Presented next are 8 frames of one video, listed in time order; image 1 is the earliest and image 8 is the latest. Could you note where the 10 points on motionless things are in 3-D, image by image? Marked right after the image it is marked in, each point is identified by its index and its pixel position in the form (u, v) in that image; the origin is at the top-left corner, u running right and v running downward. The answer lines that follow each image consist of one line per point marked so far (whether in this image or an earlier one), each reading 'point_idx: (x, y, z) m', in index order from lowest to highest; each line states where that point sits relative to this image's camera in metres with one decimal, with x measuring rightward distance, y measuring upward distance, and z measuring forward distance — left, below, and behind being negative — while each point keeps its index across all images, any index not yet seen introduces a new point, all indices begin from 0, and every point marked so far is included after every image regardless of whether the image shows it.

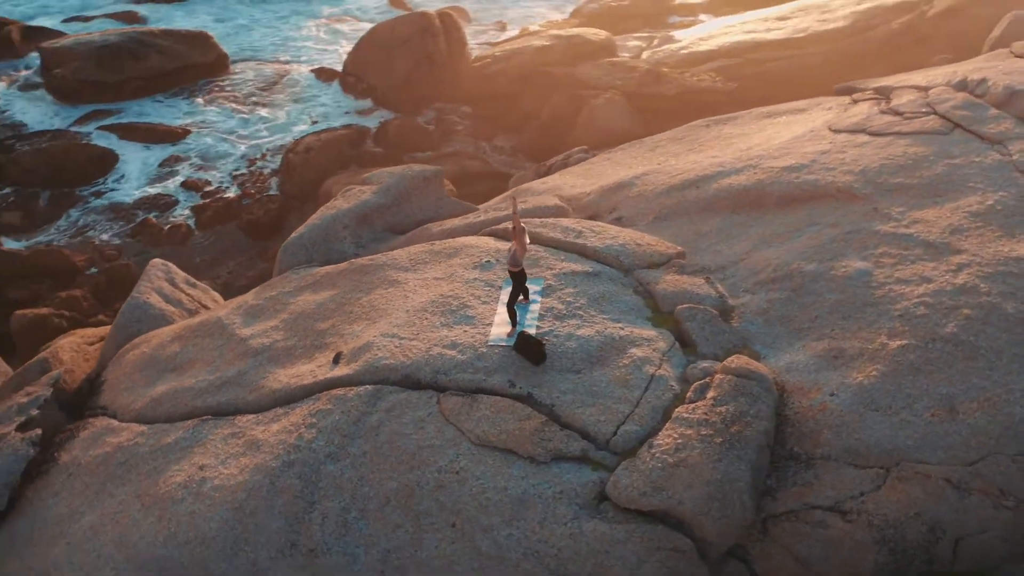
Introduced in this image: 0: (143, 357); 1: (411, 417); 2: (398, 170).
0: (-2.3, -0.4, +6.7) m
1: (-0.5, -0.6, +5.2) m
2: (-0.8, +0.8, +7.8) m
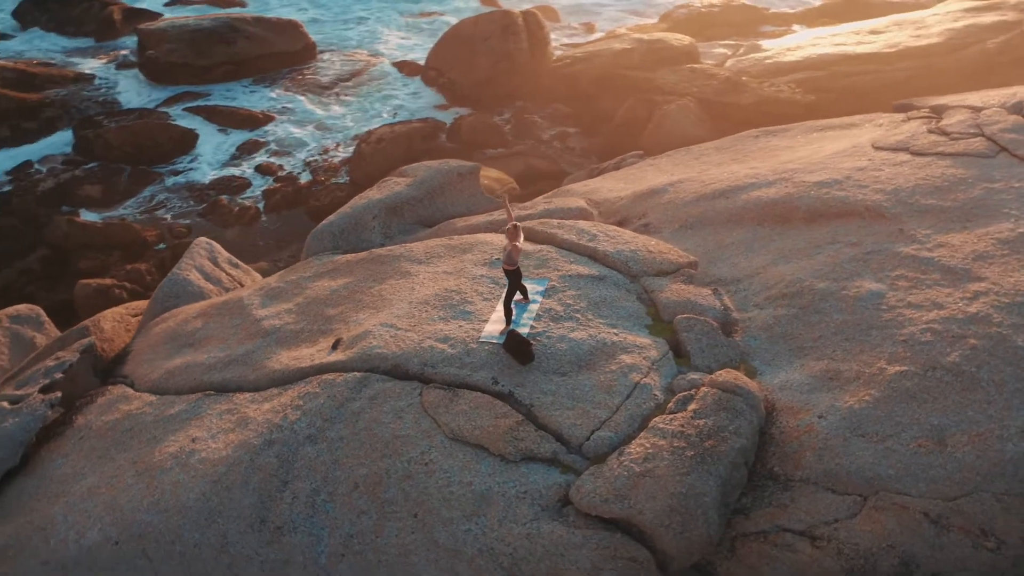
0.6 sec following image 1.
0: (-2.2, -0.3, +6.9) m
1: (-0.6, -0.6, +5.2) m
2: (-0.6, +0.9, +7.9) m
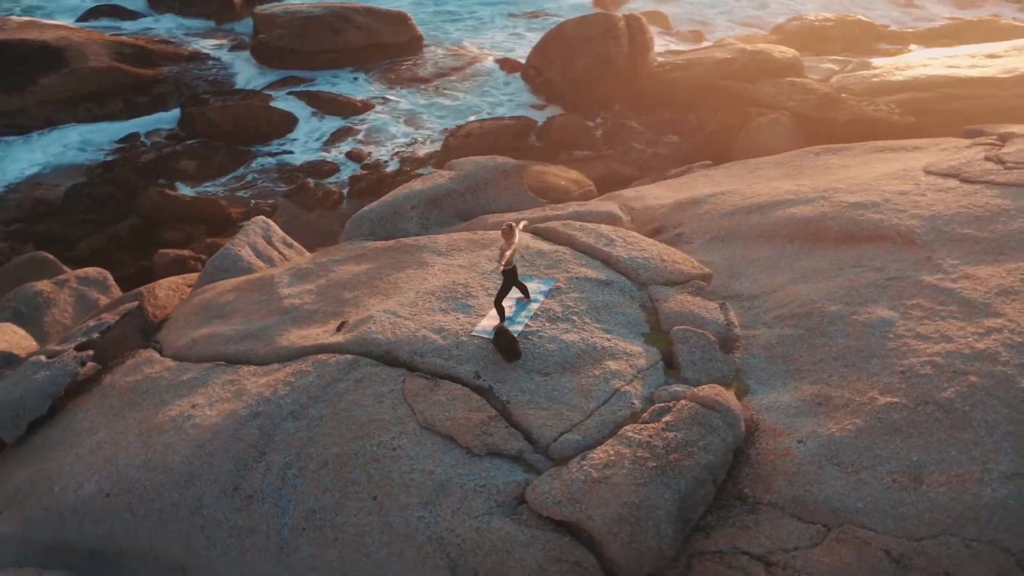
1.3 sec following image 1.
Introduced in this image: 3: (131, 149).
0: (-2.0, -0.1, +7.2) m
1: (-0.7, -0.5, +5.3) m
2: (-0.2, +0.9, +8.0) m
3: (-4.7, +1.7, +13.3) m
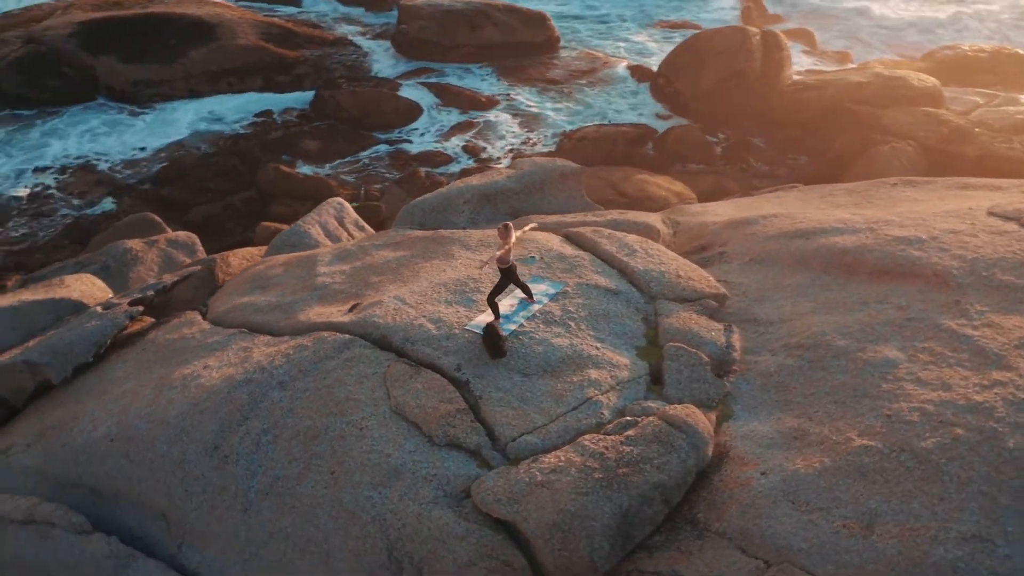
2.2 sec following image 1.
0: (-1.8, +0.1, +7.5) m
1: (-0.8, -0.4, +5.5) m
2: (+0.2, +0.9, +8.0) m
3: (-3.2, +2.1, +14.0) m
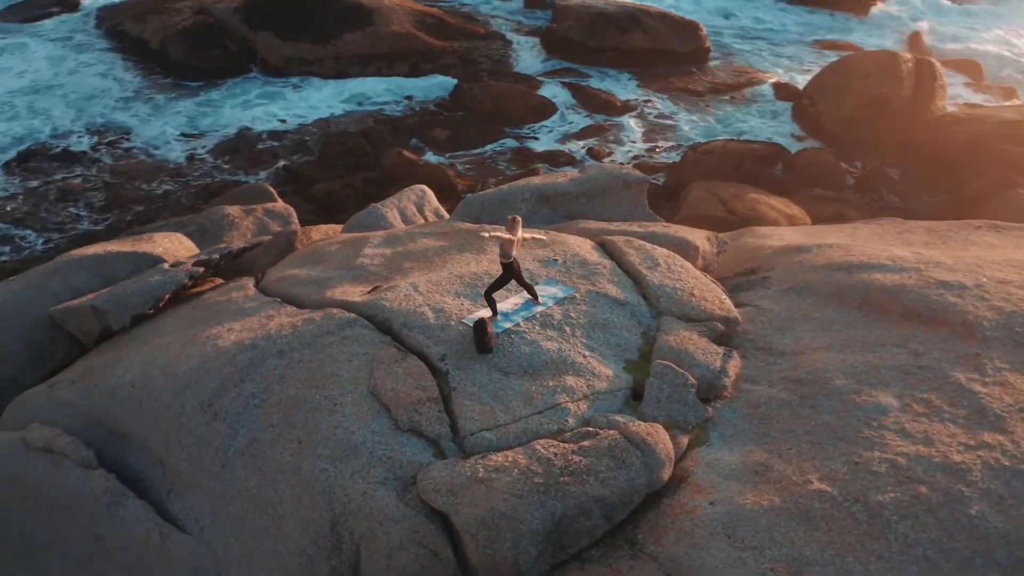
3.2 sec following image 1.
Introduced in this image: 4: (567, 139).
0: (-1.4, +0.3, +7.8) m
1: (-0.8, -0.3, +5.6) m
2: (+0.7, +0.9, +7.9) m
3: (-1.5, +2.4, +14.4) m
4: (+0.7, +1.9, +13.7) m
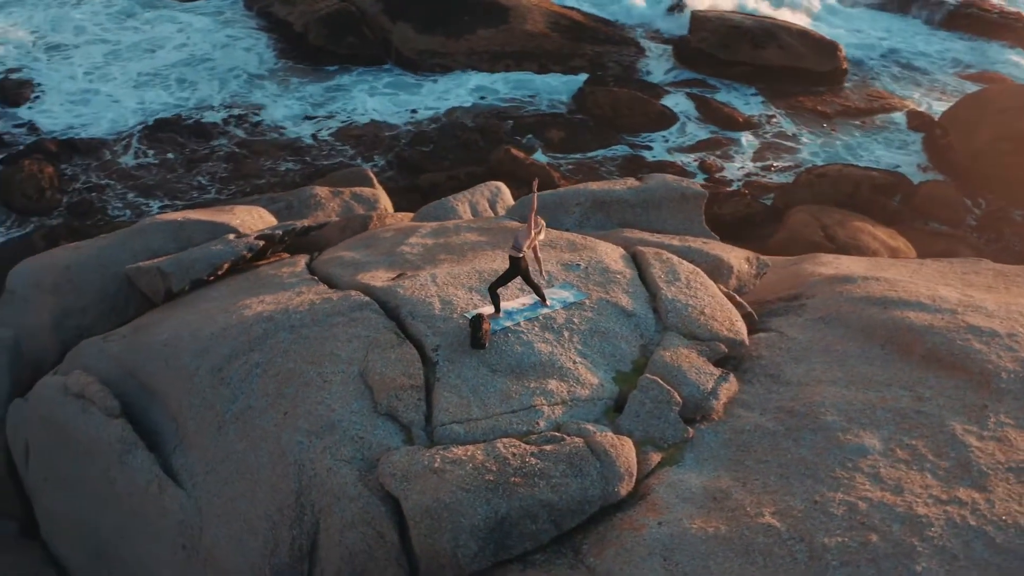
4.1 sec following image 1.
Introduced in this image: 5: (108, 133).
0: (-1.0, +0.4, +8.0) m
1: (-0.8, -0.2, +5.8) m
2: (+1.2, +0.8, +7.8) m
3: (+0.1, +2.4, +14.6) m
4: (+2.1, +1.7, +13.5) m
5: (-5.1, +2.0, +13.6) m
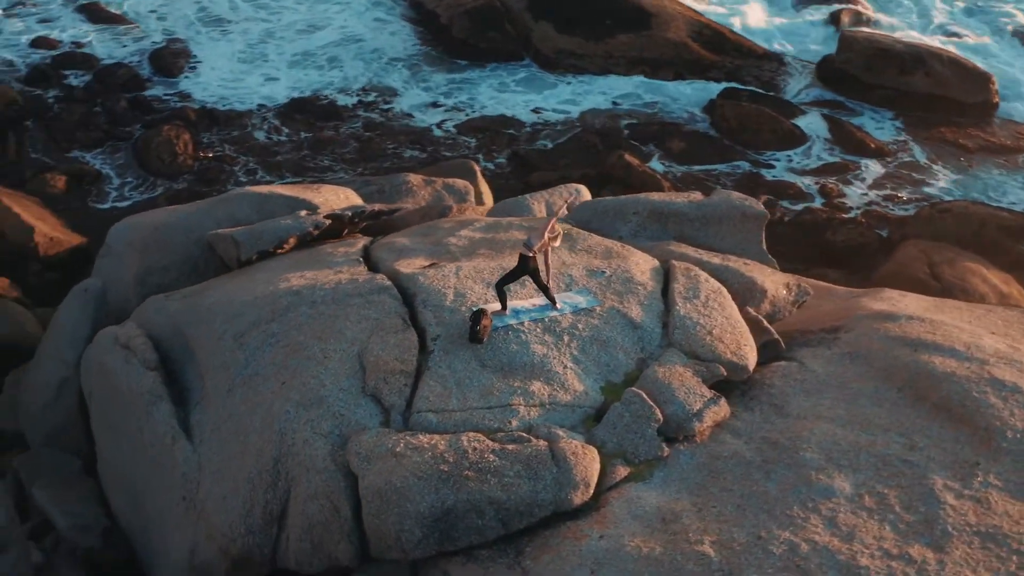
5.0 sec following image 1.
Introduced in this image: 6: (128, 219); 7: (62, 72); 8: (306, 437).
0: (-0.5, +0.5, +8.2) m
1: (-0.8, -0.1, +5.9) m
2: (+1.6, +0.6, +7.6) m
3: (+1.8, +2.3, +14.5) m
4: (+3.5, +1.4, +13.1) m
5: (-3.5, +2.4, +14.4) m
6: (-3.2, +0.6, +9.0) m
7: (-6.1, +2.9, +14.7) m
8: (-1.0, -0.7, +5.2) m
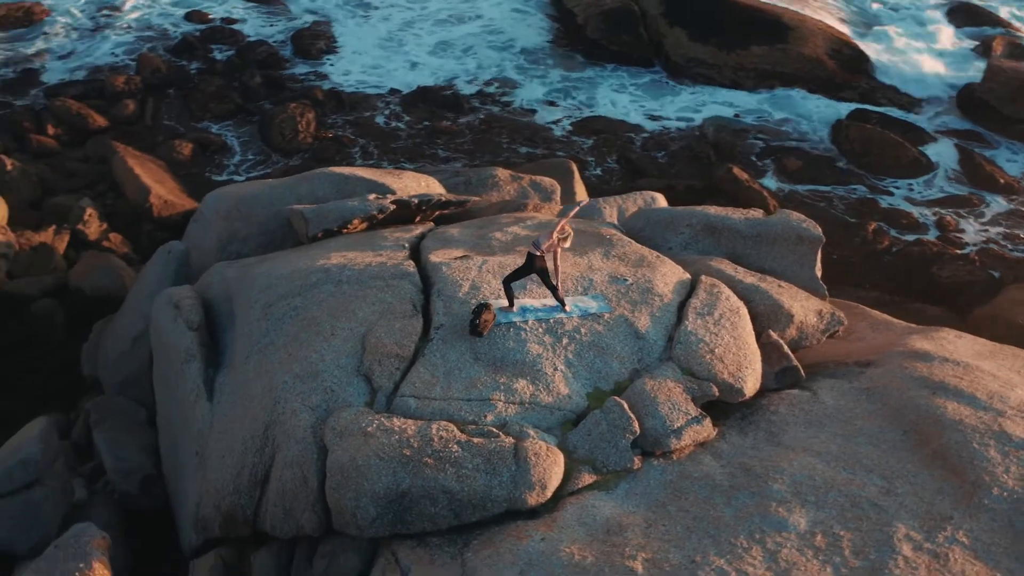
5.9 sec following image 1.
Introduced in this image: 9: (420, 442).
0: (-0.1, +0.5, +8.3) m
1: (-0.7, 0.0, +6.1) m
2: (+2.0, +0.5, +7.4) m
3: (+3.3, +2.0, +14.1) m
4: (+4.8, +1.0, +12.5) m
5: (-1.8, +2.7, +14.8) m
6: (-2.5, +0.9, +9.4) m
7: (-4.4, +3.5, +15.6) m
8: (-1.1, -0.6, +5.4) m
9: (-0.4, -0.7, +4.9) m
